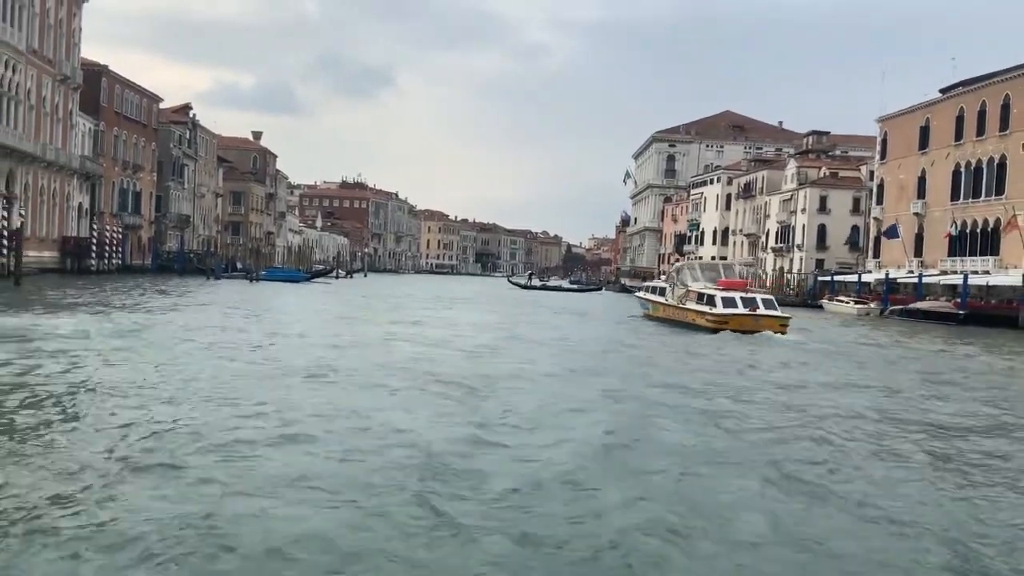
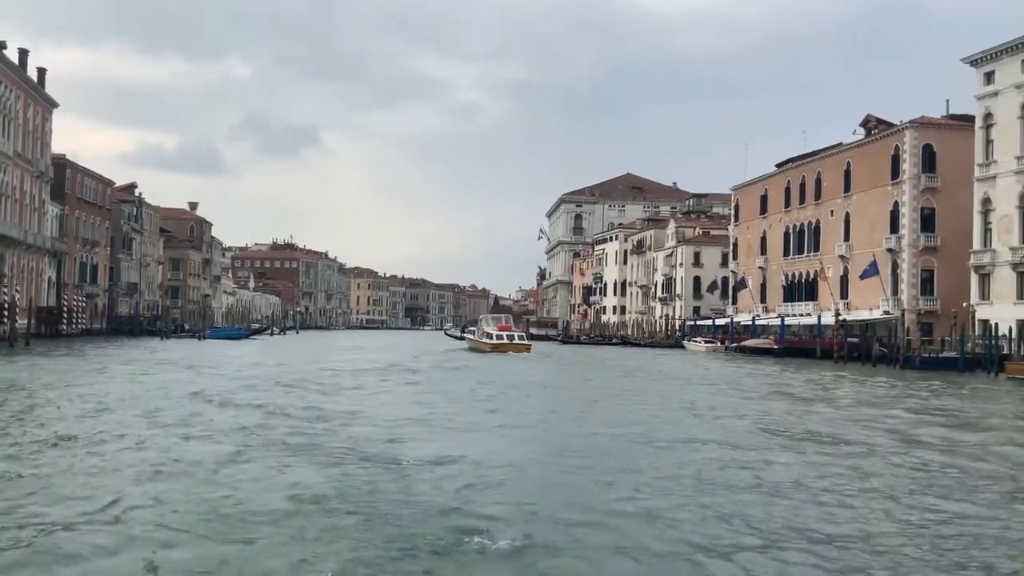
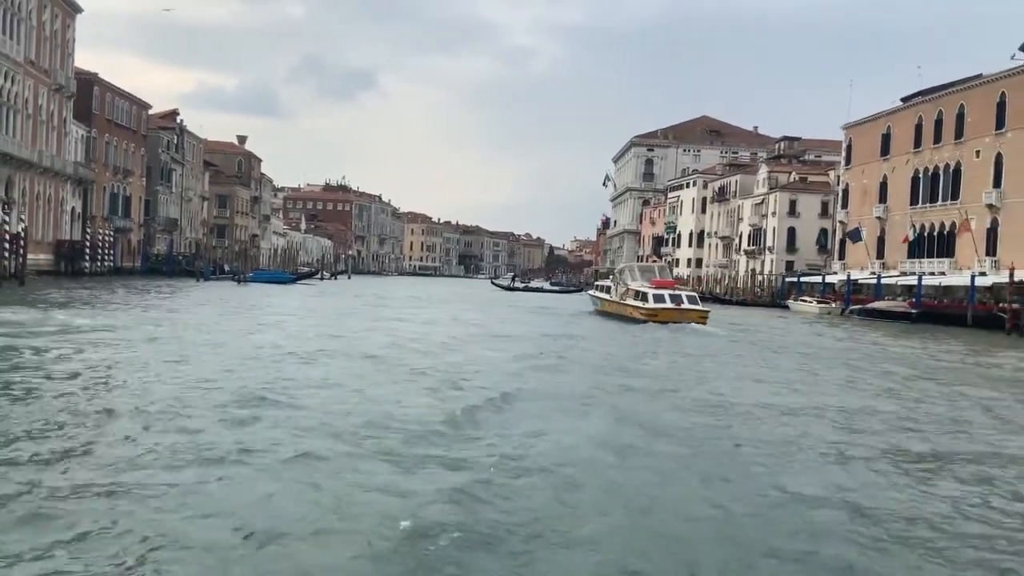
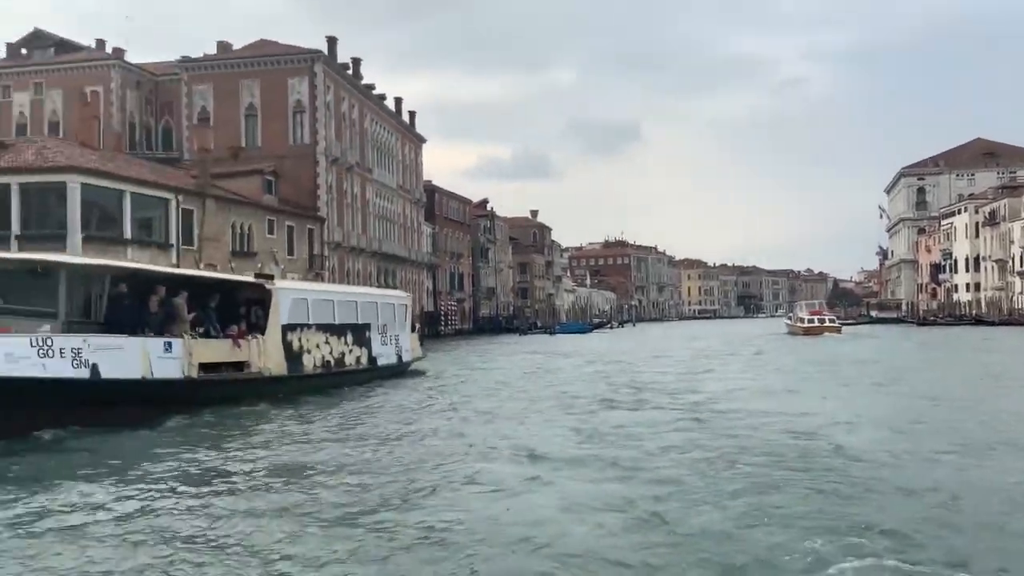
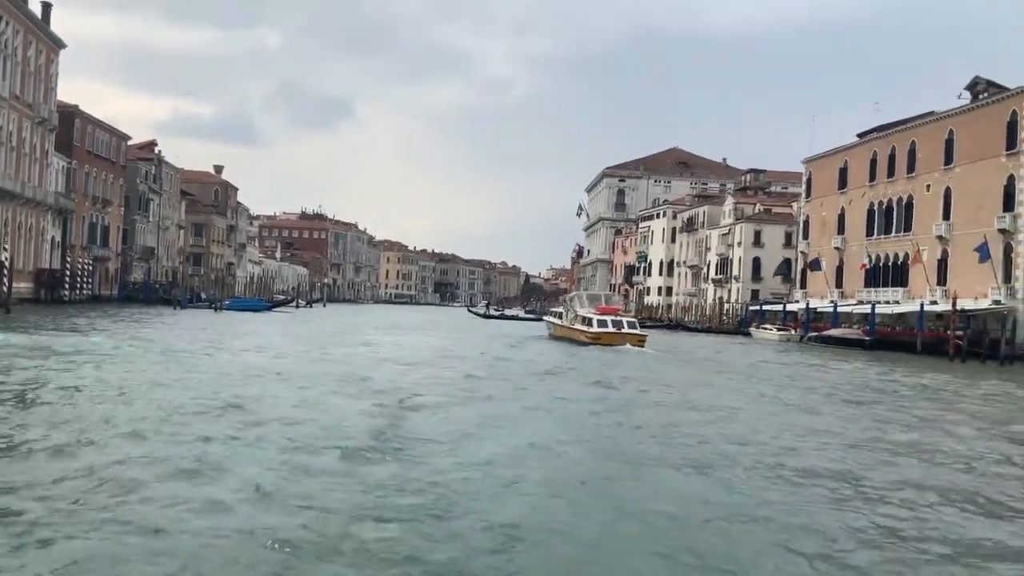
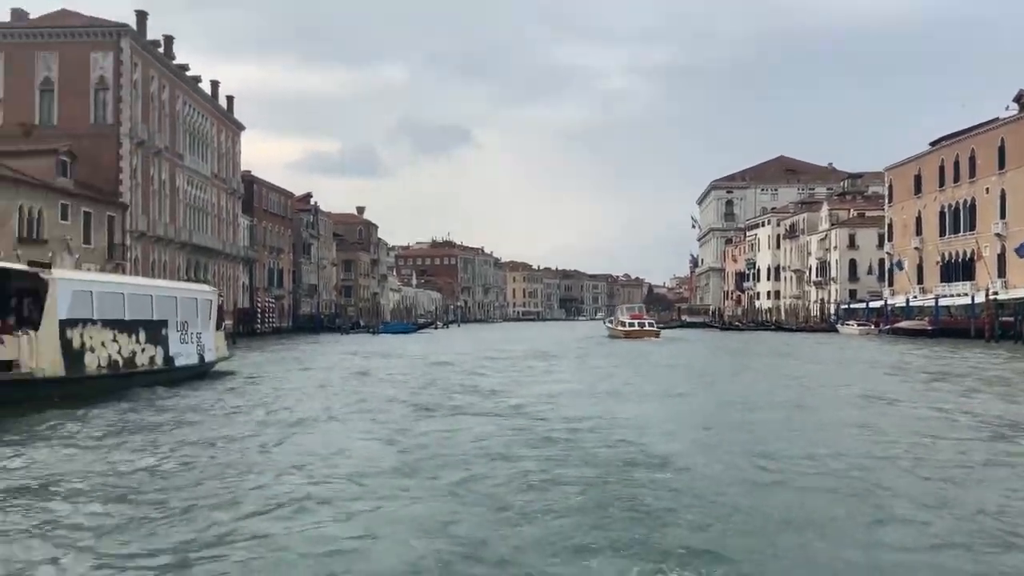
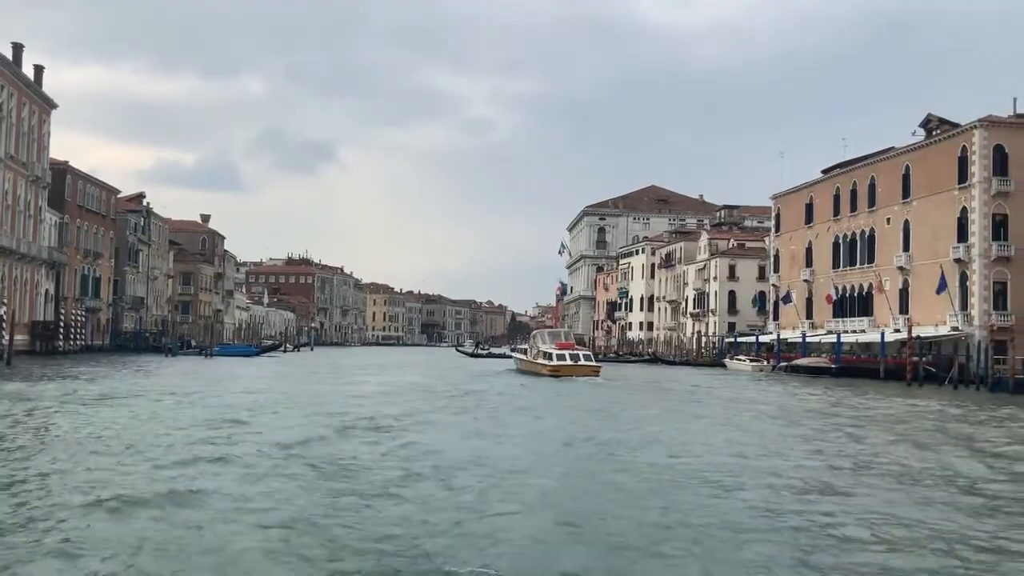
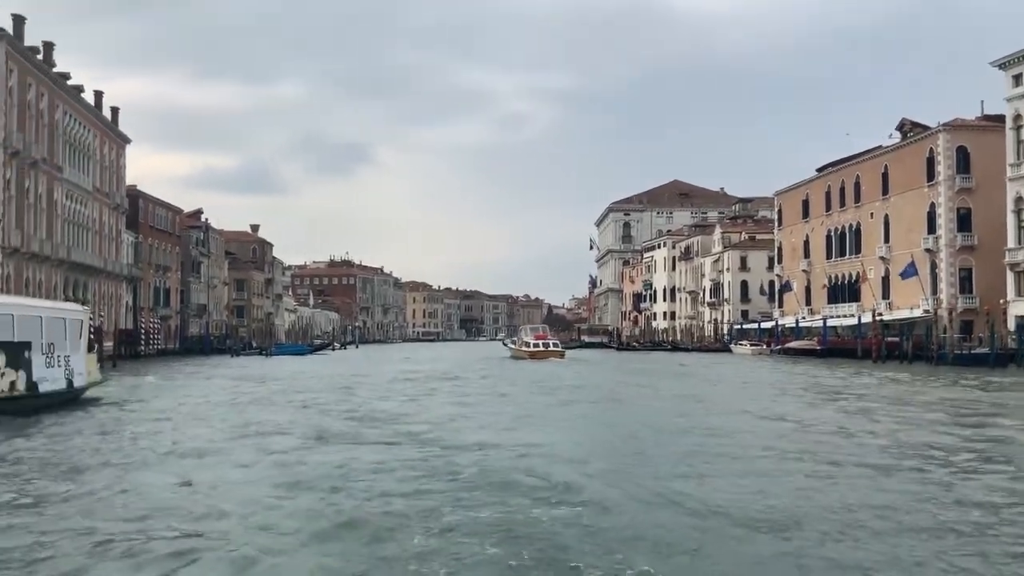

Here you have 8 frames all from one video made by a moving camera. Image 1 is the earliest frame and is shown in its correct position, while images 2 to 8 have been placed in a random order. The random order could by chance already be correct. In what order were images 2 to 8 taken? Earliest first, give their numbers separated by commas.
3, 5, 7, 2, 8, 6, 4
